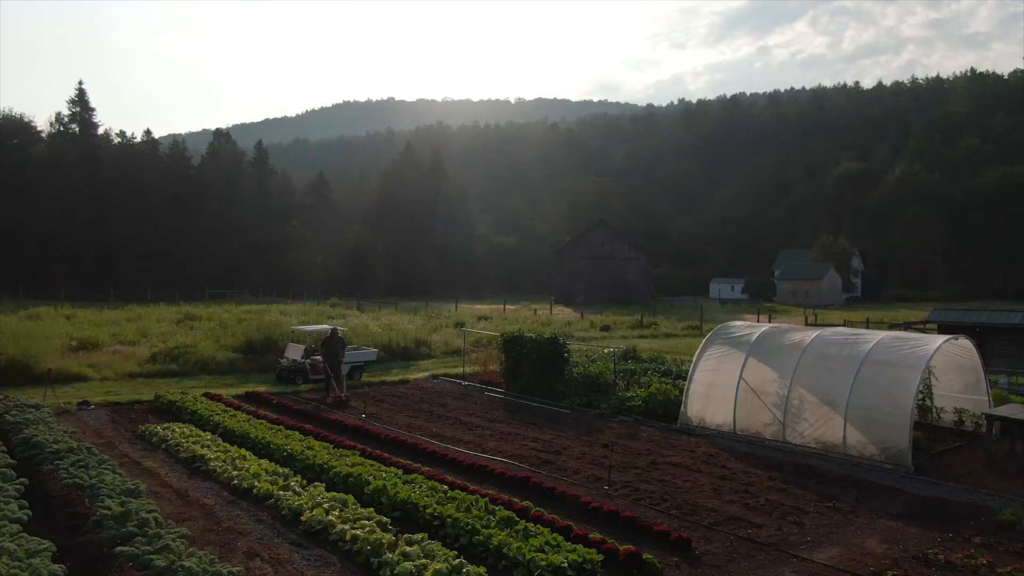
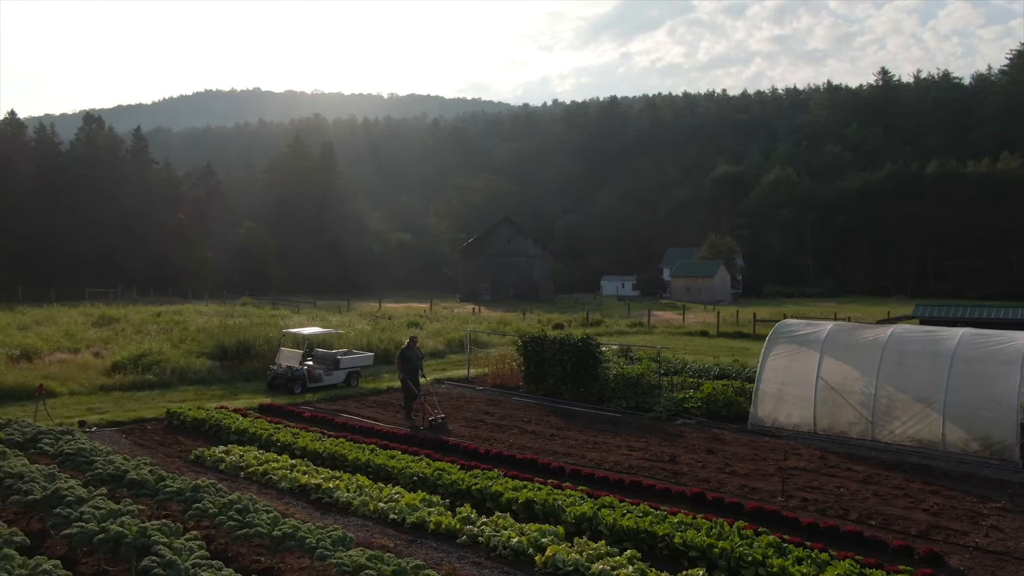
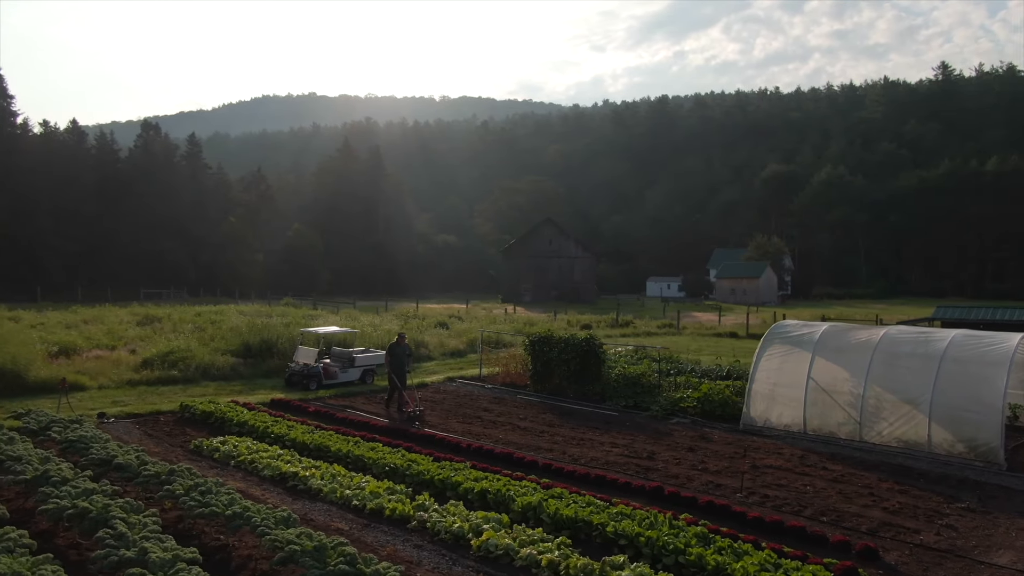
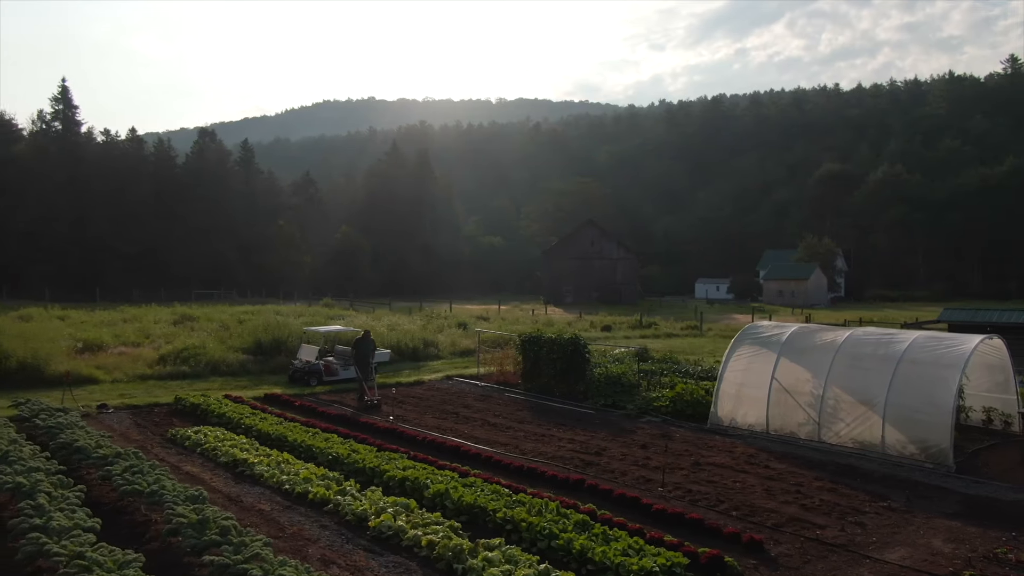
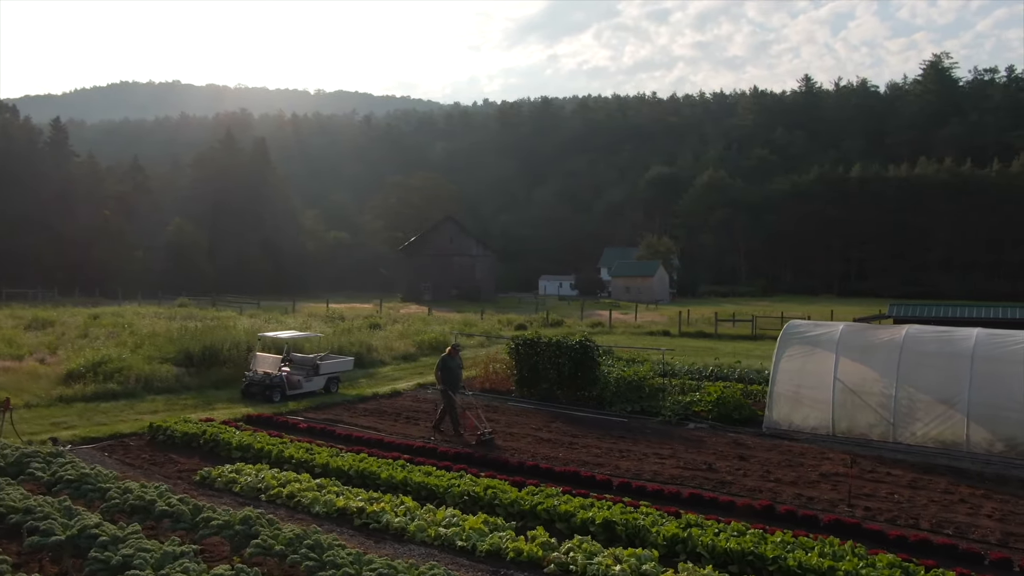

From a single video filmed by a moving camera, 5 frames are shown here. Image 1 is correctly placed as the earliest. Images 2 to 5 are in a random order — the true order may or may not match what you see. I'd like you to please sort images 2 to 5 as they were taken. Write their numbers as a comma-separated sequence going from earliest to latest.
4, 3, 2, 5
